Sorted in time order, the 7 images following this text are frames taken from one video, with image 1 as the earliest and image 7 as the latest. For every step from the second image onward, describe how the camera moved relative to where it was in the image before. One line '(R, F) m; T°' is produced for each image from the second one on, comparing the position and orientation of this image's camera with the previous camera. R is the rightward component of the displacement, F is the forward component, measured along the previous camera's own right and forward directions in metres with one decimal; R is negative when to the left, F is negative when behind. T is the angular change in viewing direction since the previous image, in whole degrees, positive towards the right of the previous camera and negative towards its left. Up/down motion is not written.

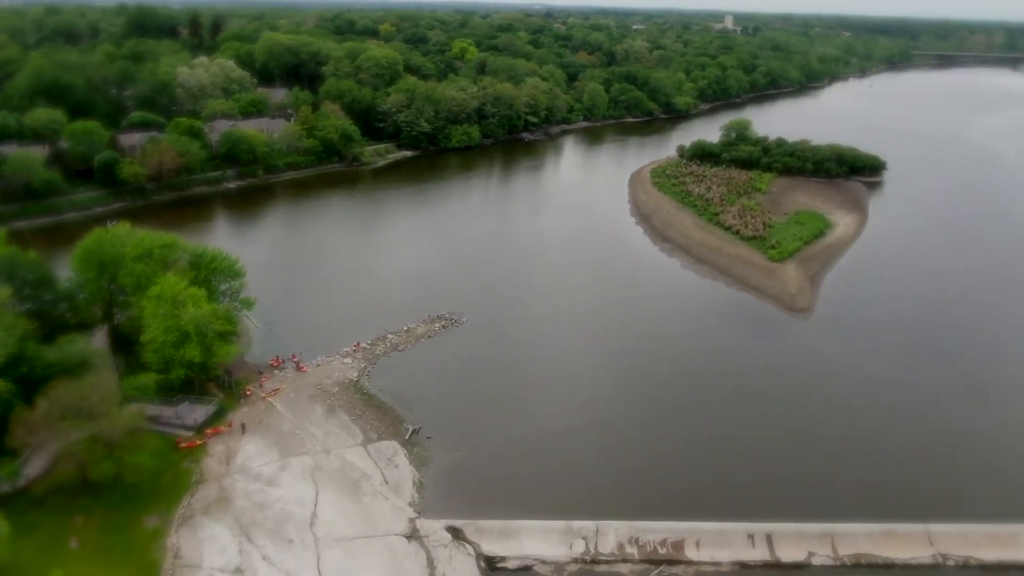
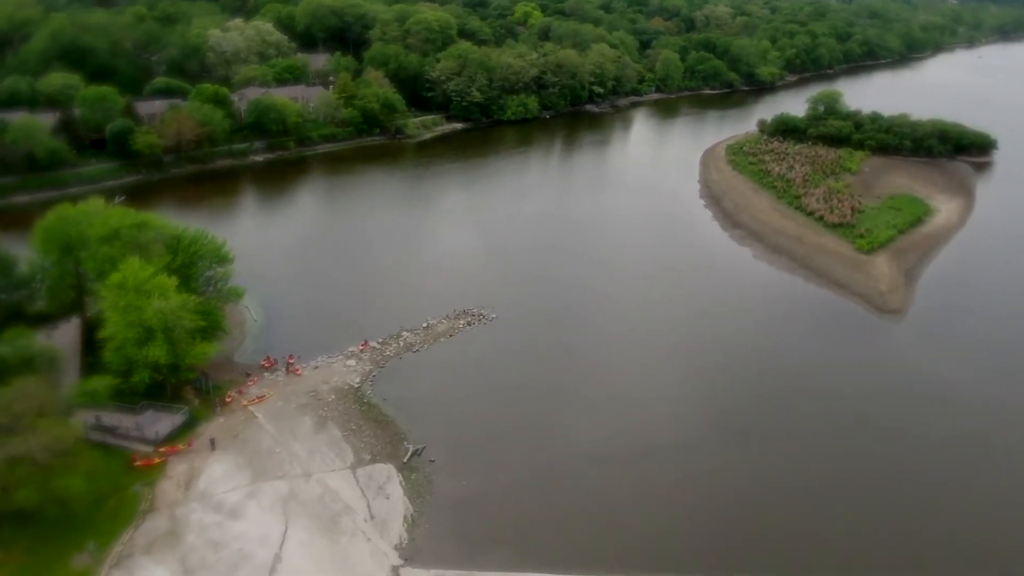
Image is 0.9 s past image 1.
(+1.3, +5.0) m; -4°
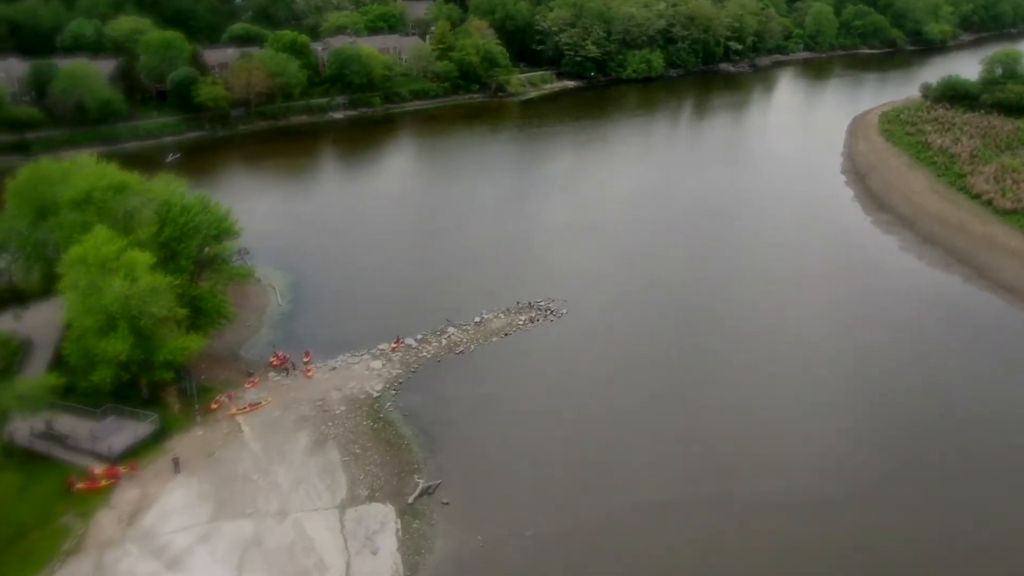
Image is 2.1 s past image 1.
(+1.7, +5.6) m; -7°
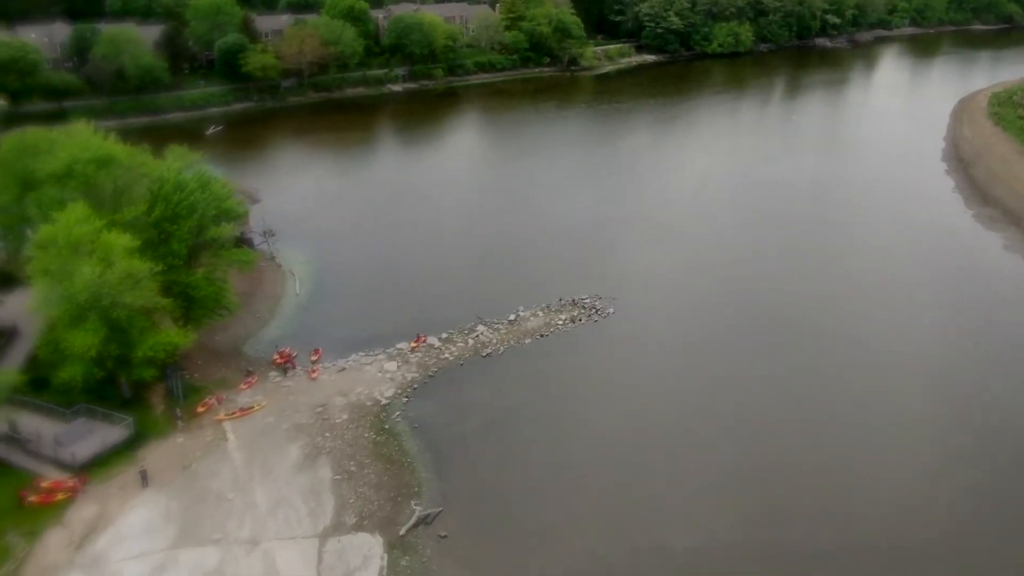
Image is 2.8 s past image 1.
(+1.1, +2.8) m; -5°
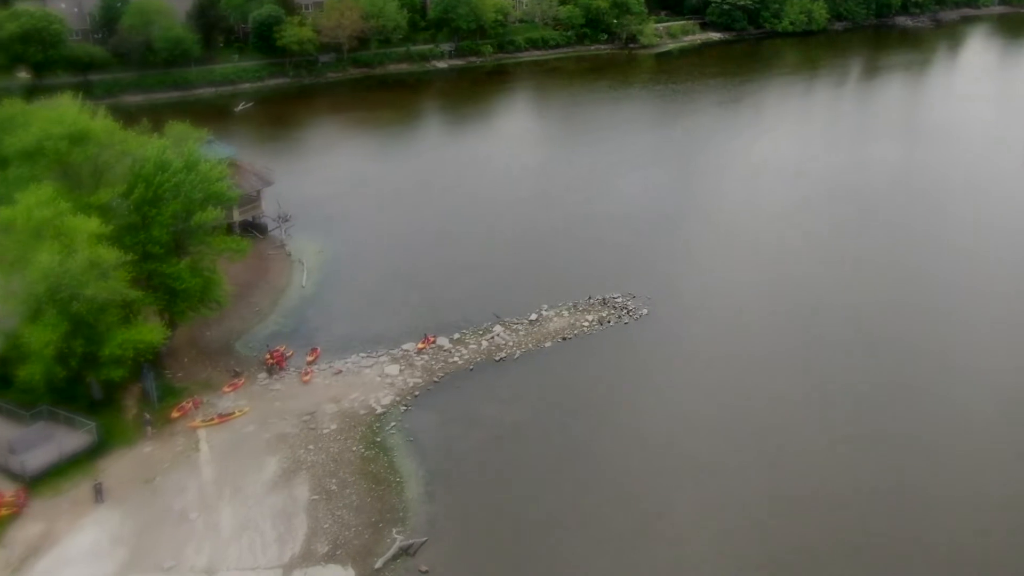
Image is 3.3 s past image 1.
(+0.9, +2.1) m; -4°
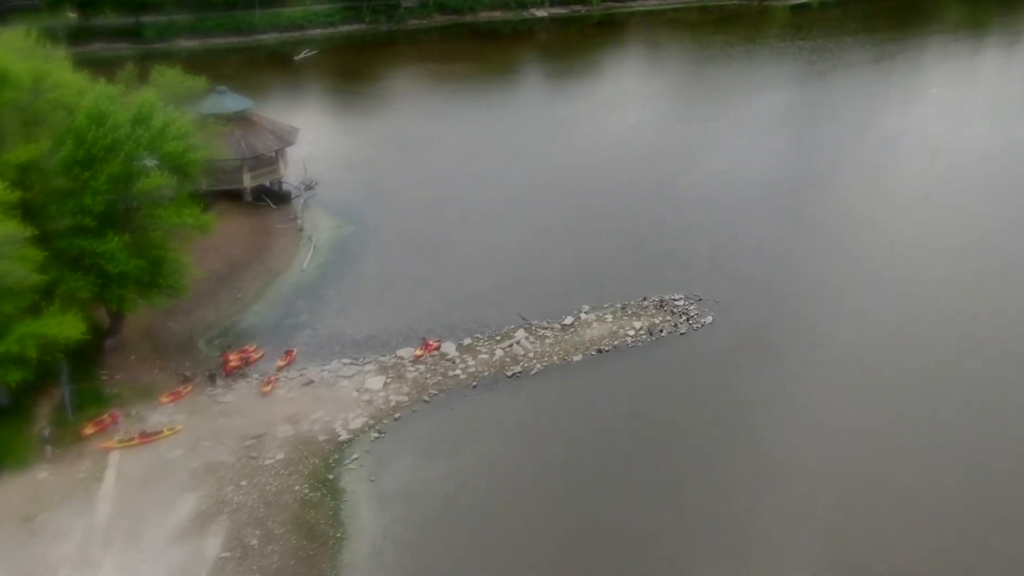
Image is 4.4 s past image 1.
(+1.7, +4.0) m; -7°
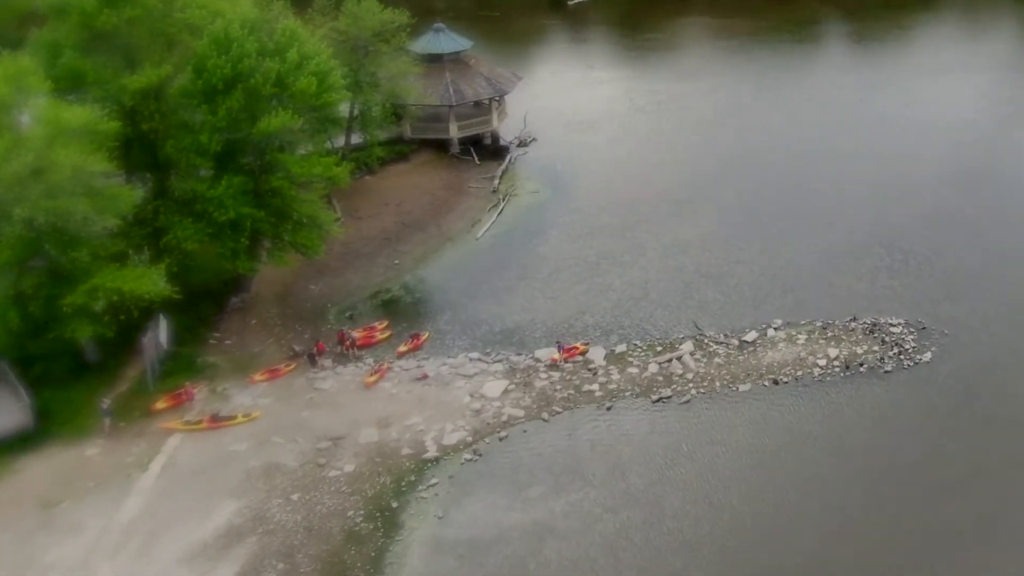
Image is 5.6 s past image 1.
(+1.8, +3.3) m; -16°
